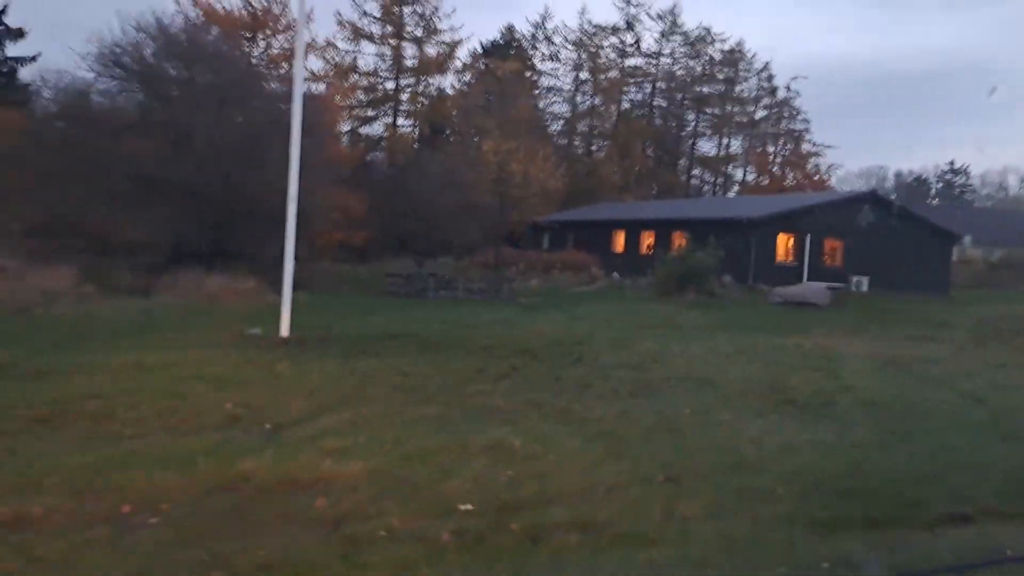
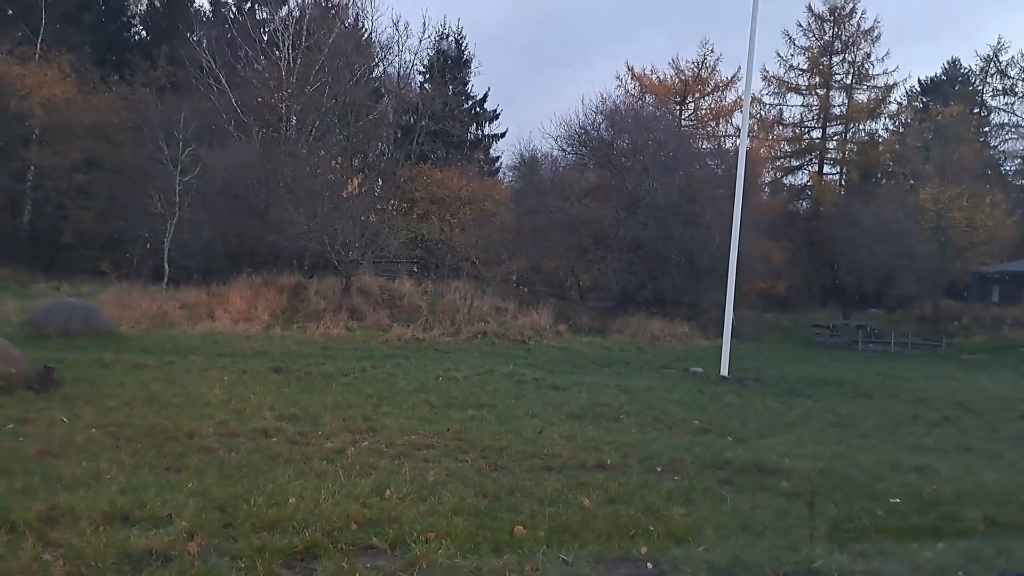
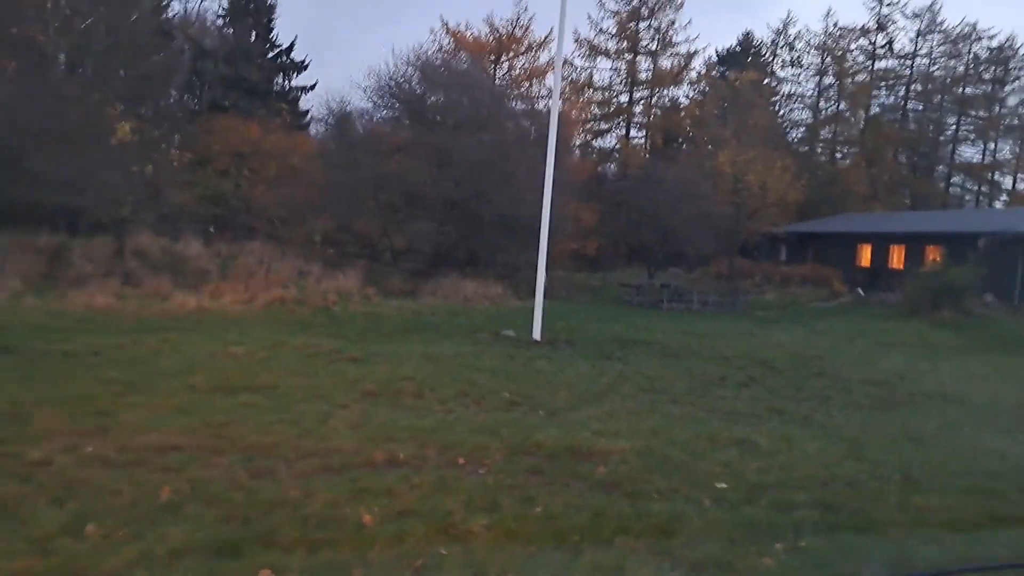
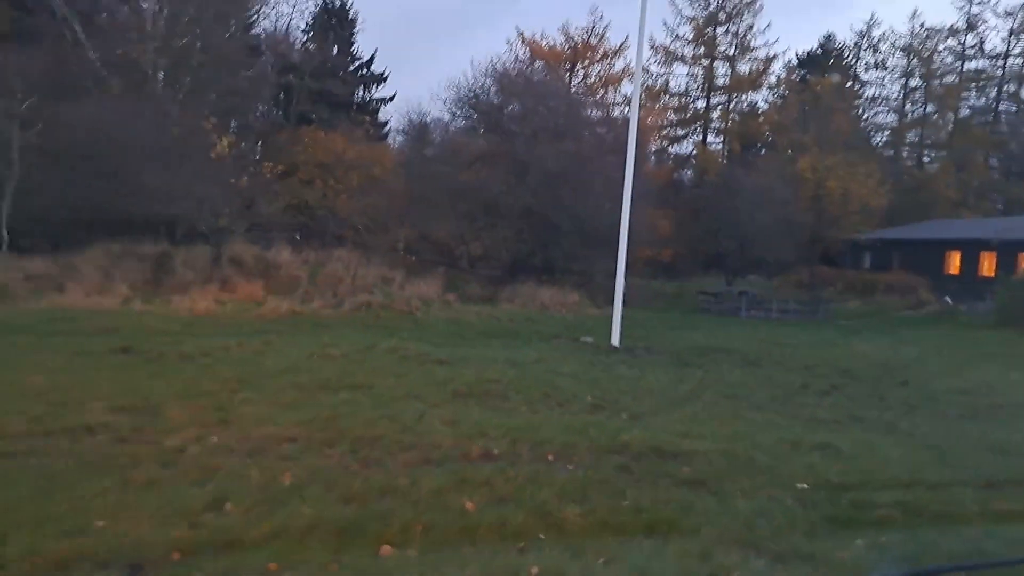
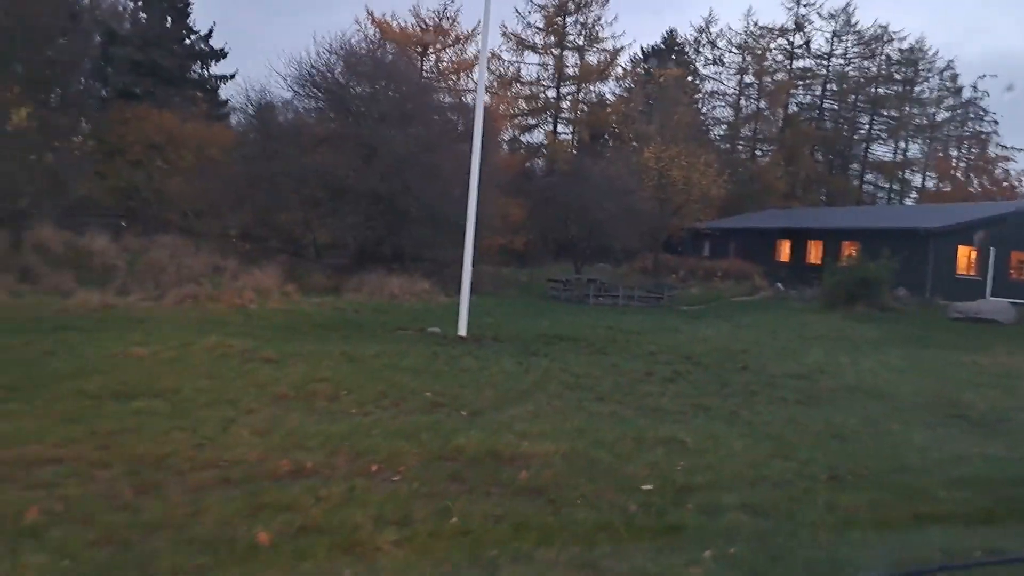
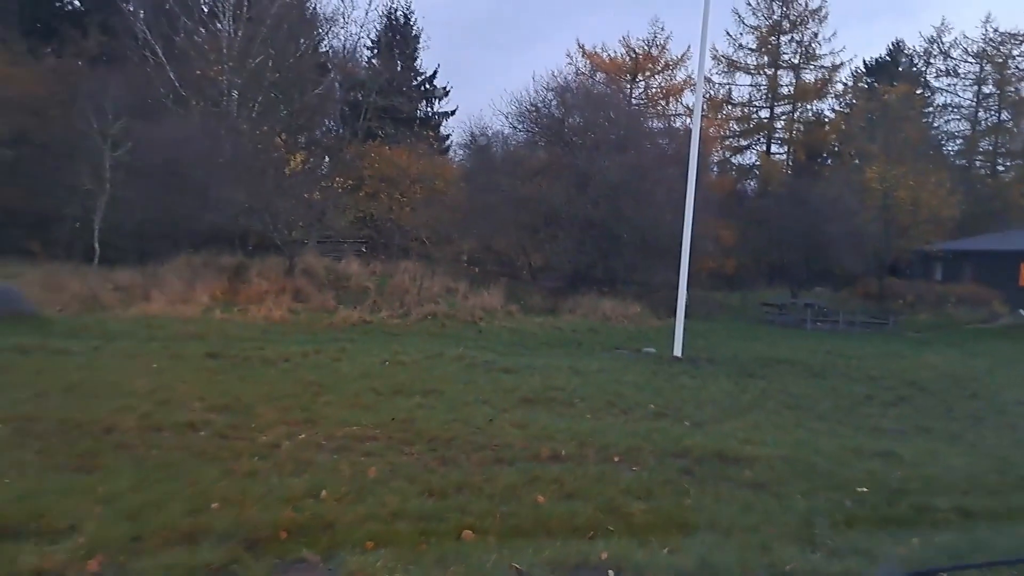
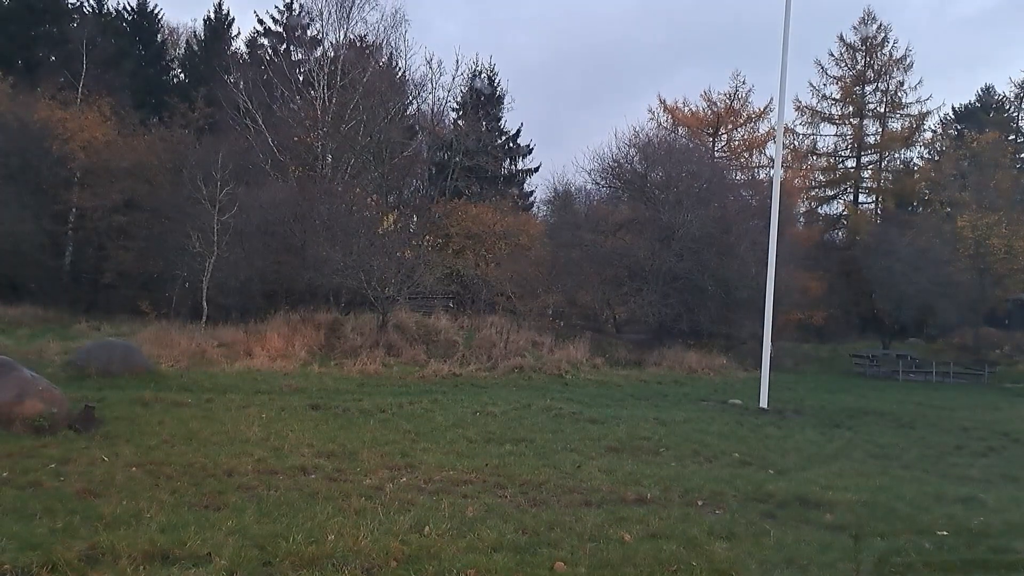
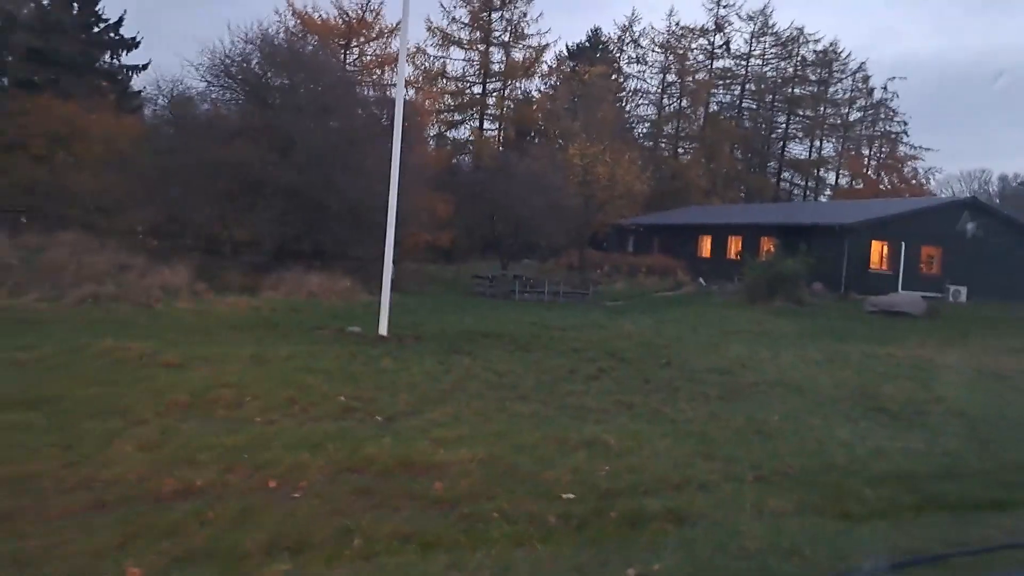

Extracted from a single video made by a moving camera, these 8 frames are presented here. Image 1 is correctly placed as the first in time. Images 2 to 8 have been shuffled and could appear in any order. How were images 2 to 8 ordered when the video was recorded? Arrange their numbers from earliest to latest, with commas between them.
8, 5, 3, 4, 6, 2, 7
